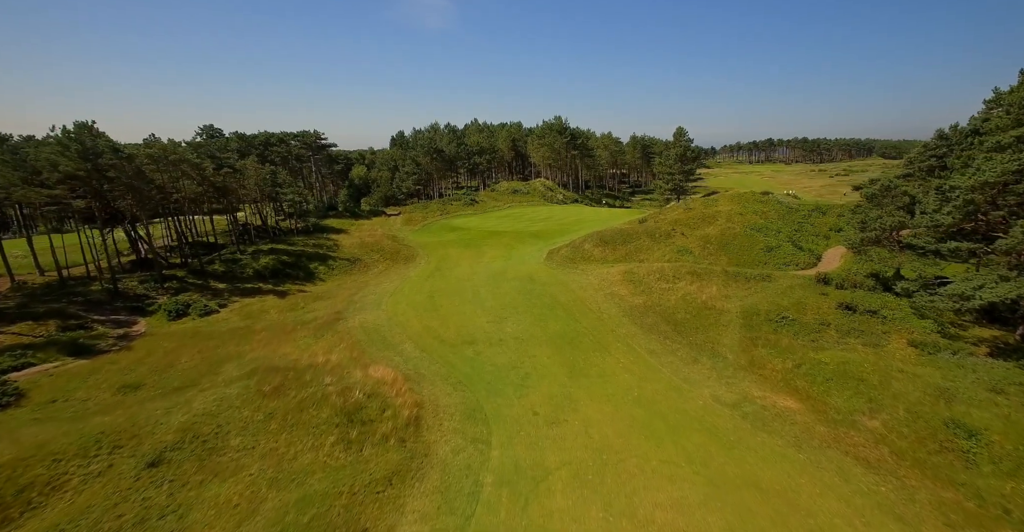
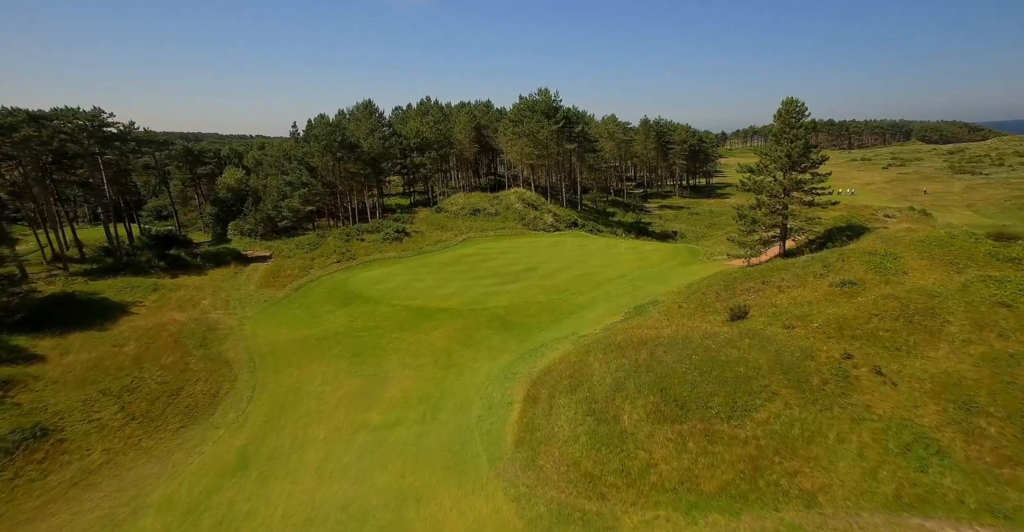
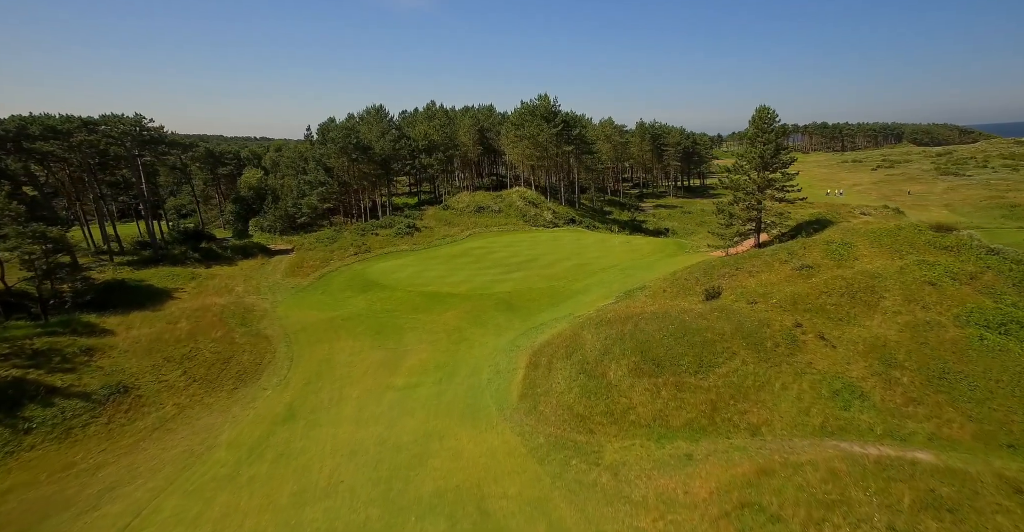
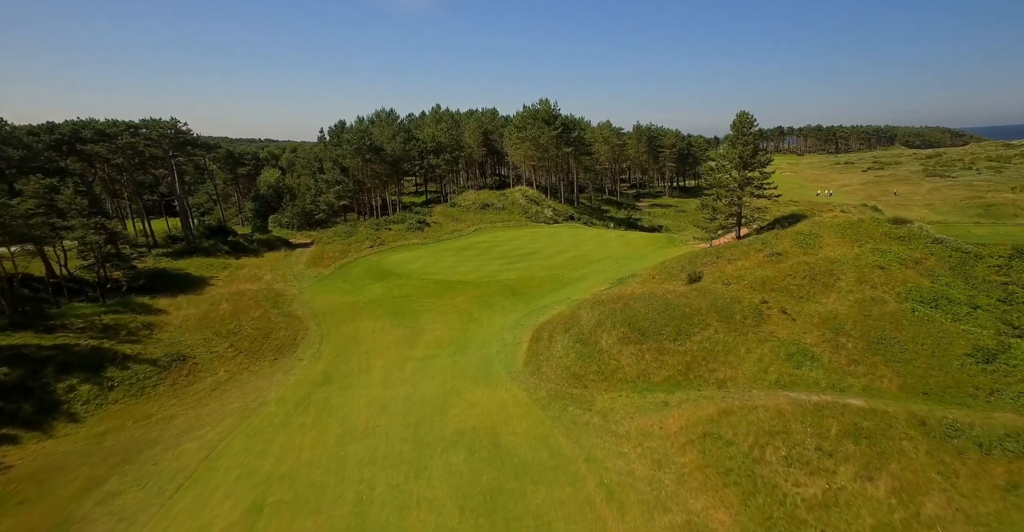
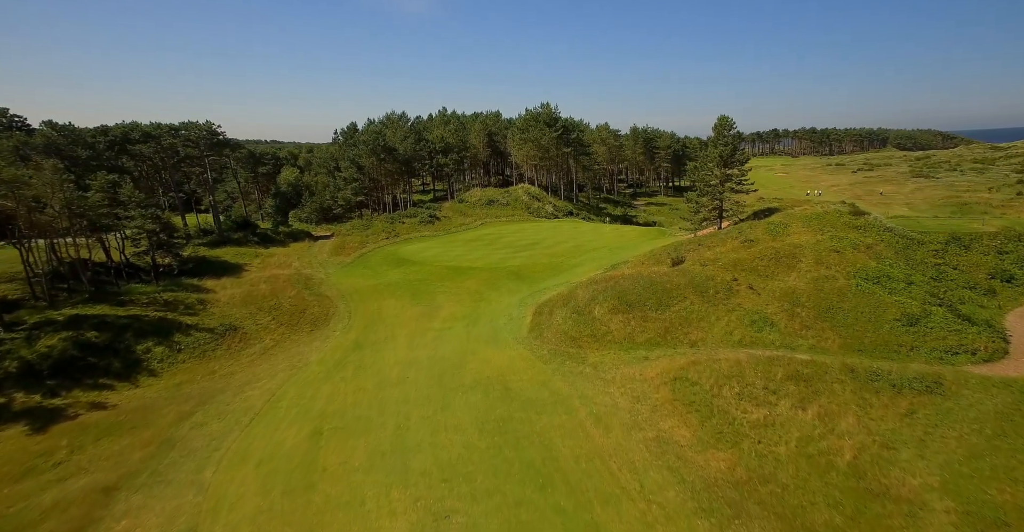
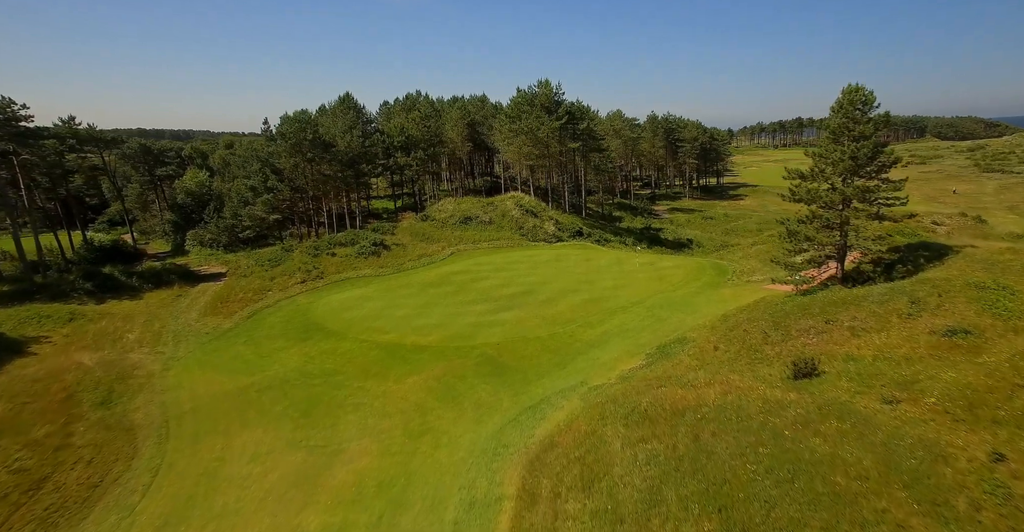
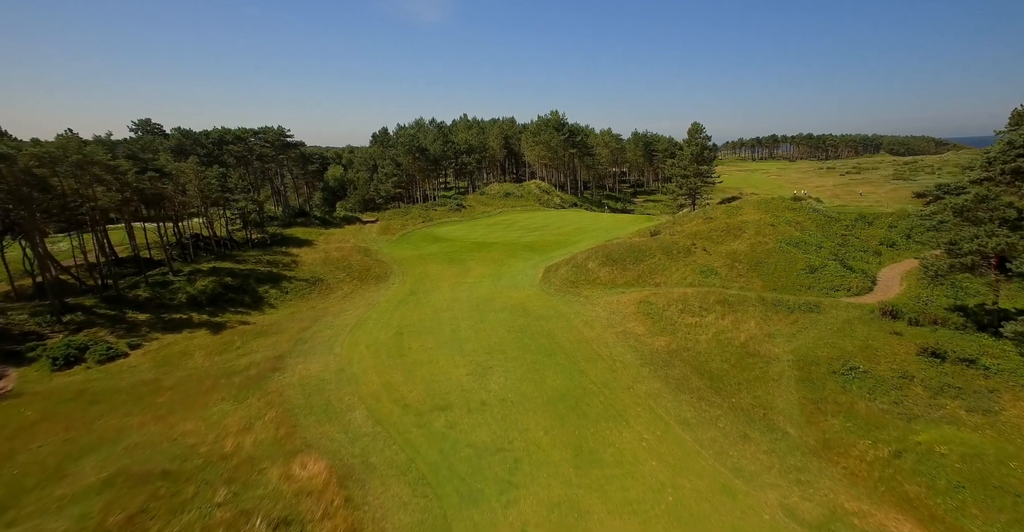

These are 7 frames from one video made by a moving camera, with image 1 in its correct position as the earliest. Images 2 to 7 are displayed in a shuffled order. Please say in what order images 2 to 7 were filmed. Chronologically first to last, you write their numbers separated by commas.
7, 5, 4, 3, 2, 6
